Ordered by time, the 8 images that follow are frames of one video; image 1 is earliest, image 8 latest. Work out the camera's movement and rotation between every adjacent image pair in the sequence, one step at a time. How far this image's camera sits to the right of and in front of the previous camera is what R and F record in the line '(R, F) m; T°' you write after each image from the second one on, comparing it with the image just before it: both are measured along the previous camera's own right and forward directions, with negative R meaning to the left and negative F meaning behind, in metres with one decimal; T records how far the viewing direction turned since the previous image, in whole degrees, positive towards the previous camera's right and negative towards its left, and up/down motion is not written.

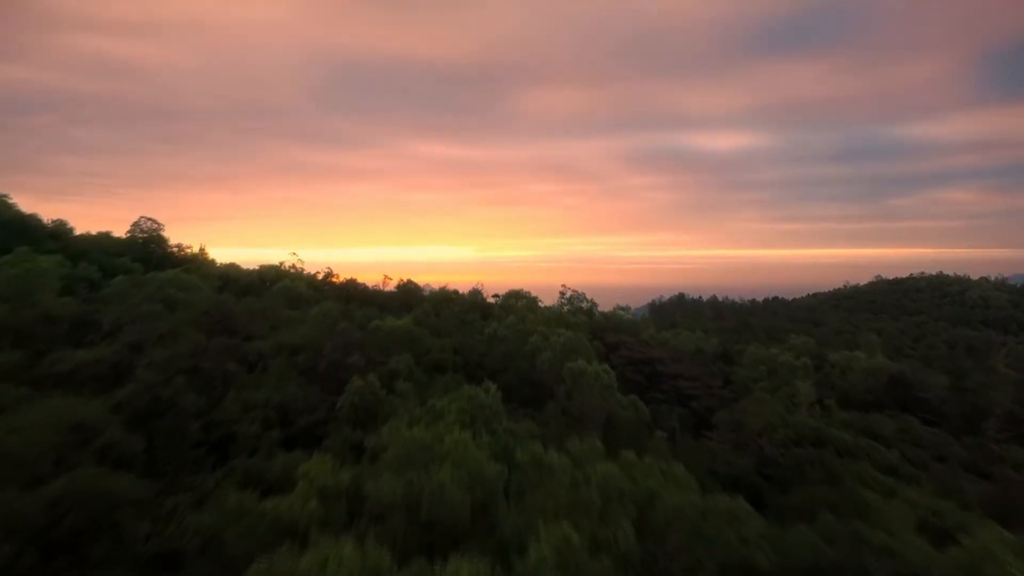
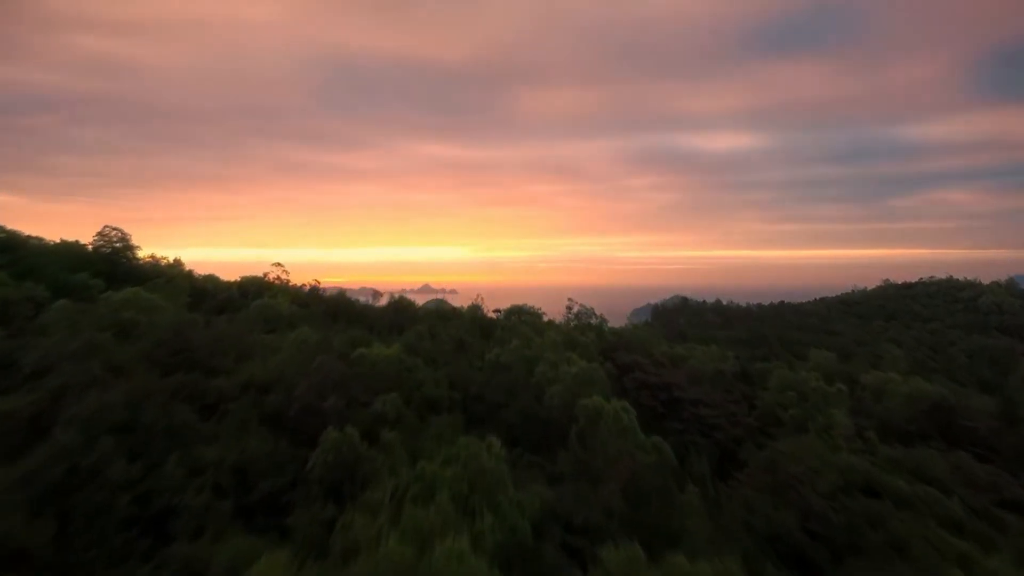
(-0.1, +1.1) m; 0°
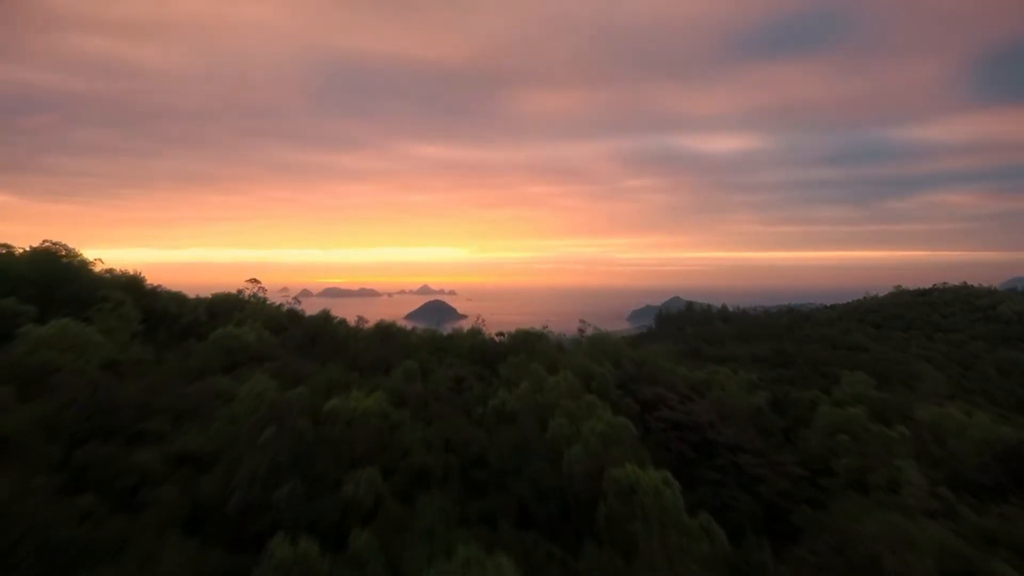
(-0.1, +1.5) m; 0°
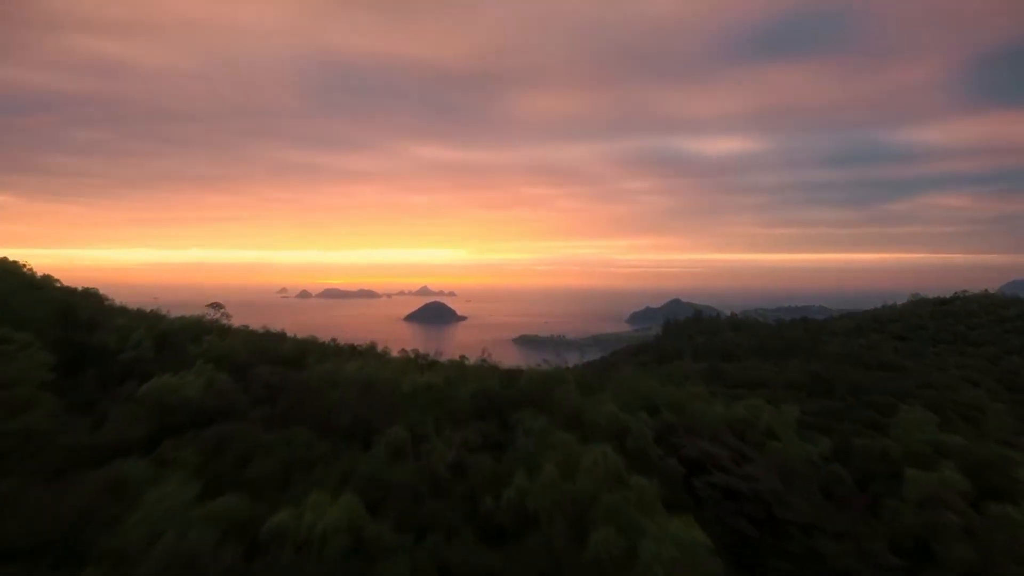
(-0.2, +1.9) m; 0°
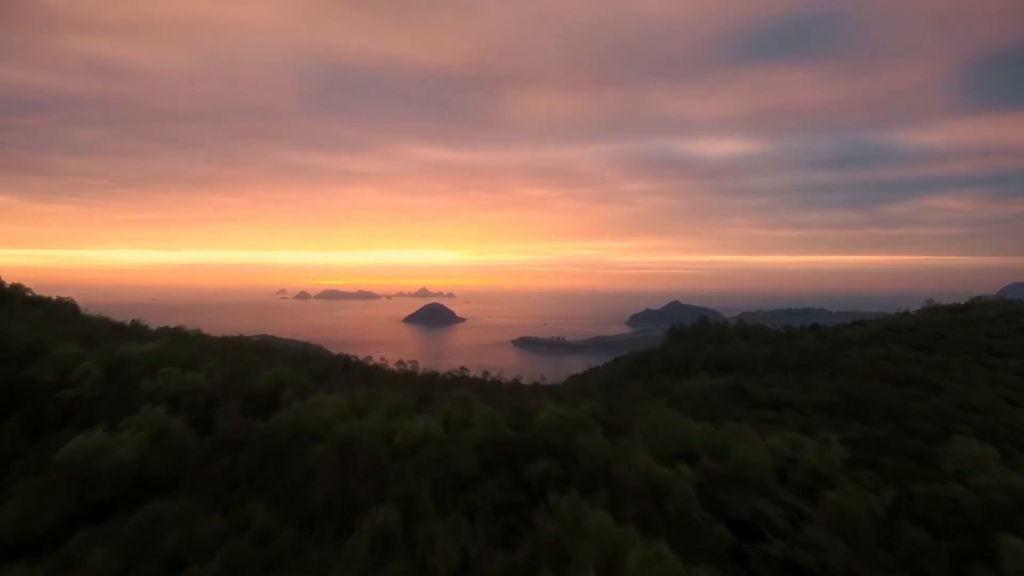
(-0.1, +1.4) m; 0°
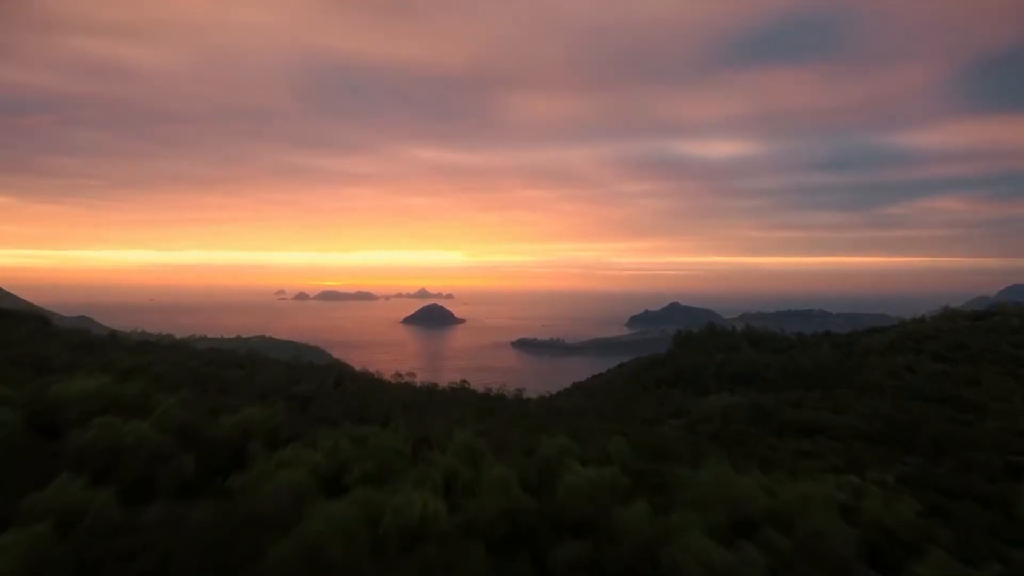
(-0.2, +1.5) m; 0°
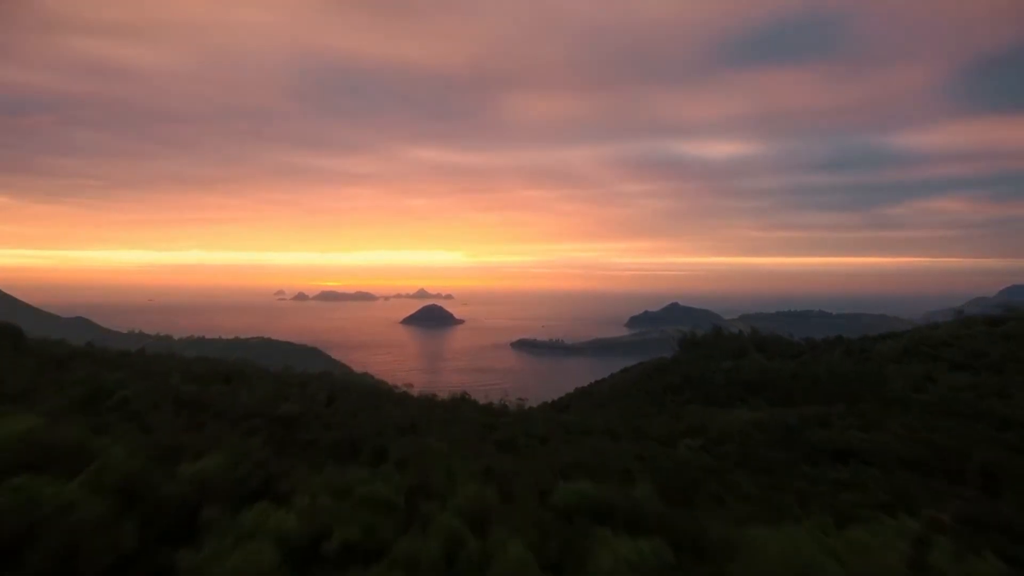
(-0.1, +1.2) m; 0°
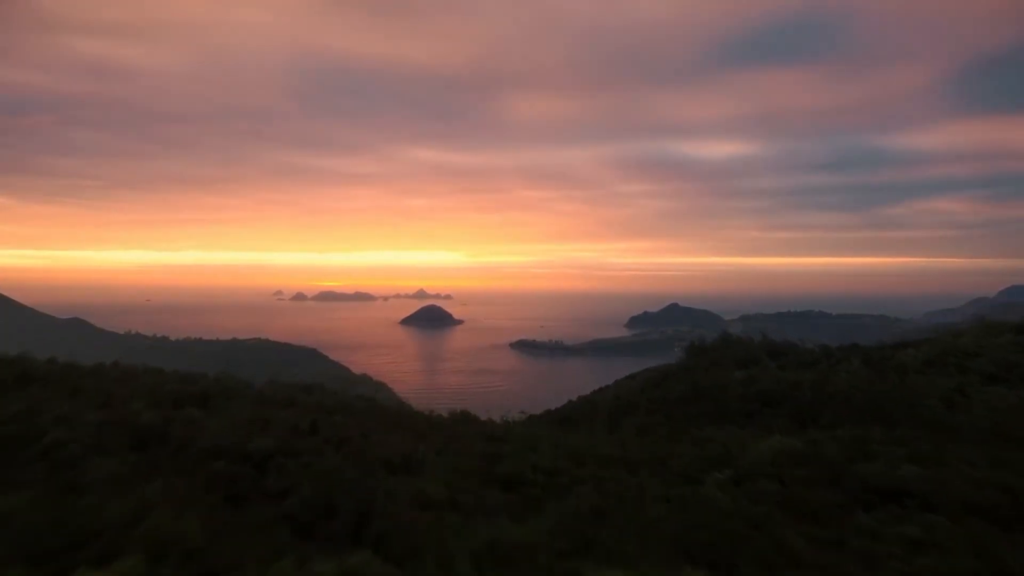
(-0.1, +1.8) m; 0°
